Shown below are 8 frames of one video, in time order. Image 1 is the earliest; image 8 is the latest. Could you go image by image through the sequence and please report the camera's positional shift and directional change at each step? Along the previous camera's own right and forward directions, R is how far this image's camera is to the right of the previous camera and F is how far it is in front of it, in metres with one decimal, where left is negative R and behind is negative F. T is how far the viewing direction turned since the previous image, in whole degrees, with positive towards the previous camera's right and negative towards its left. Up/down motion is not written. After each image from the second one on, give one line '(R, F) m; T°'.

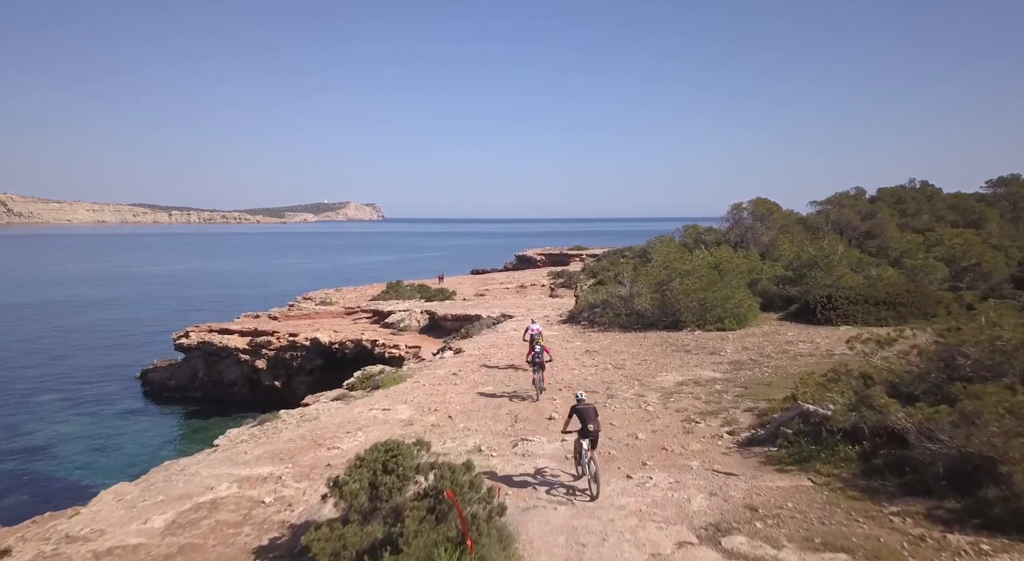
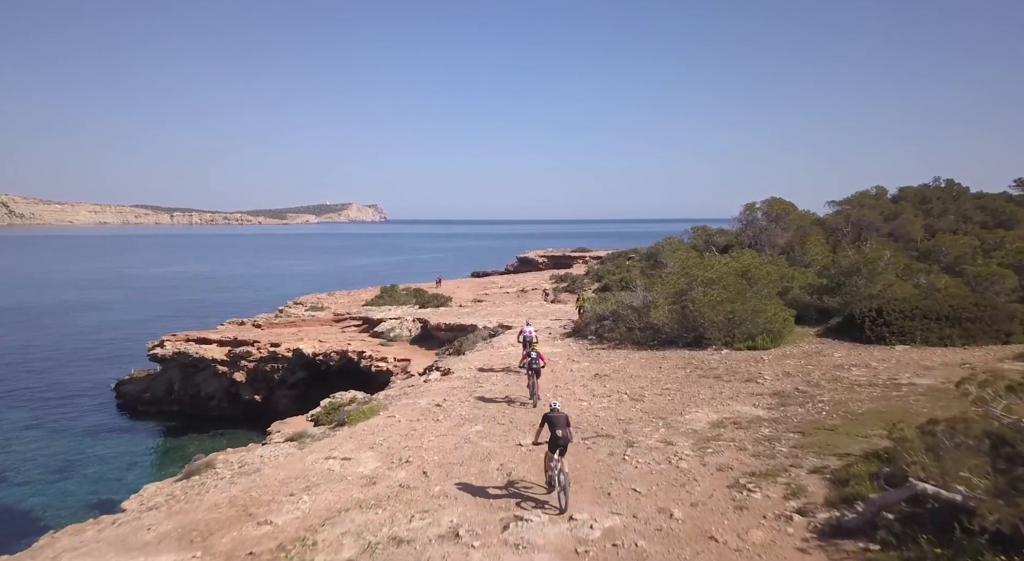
(+0.1, +2.5) m; 0°
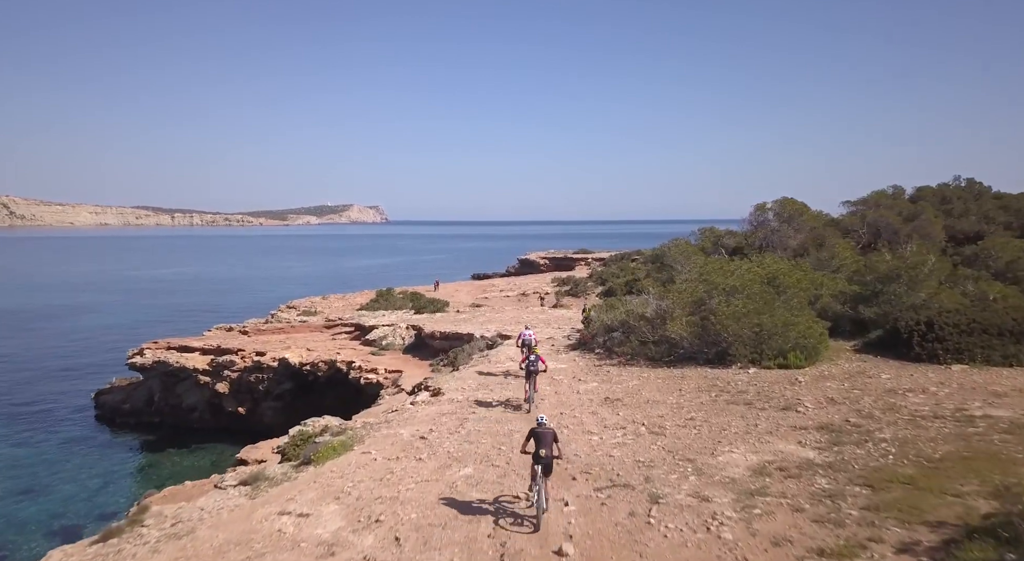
(+0.1, +1.8) m; 0°
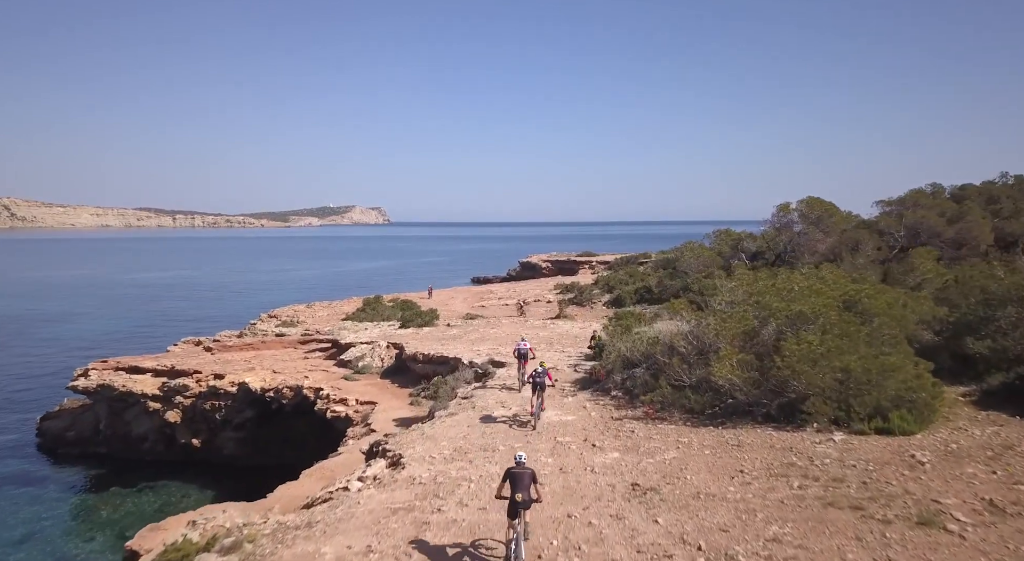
(+0.2, +3.9) m; 0°
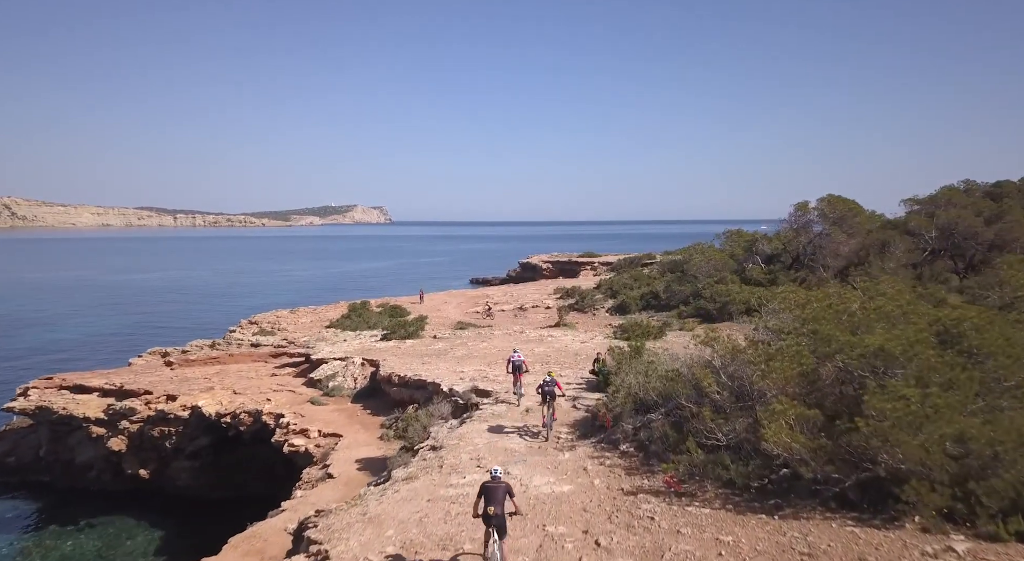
(+0.3, +3.0) m; 0°
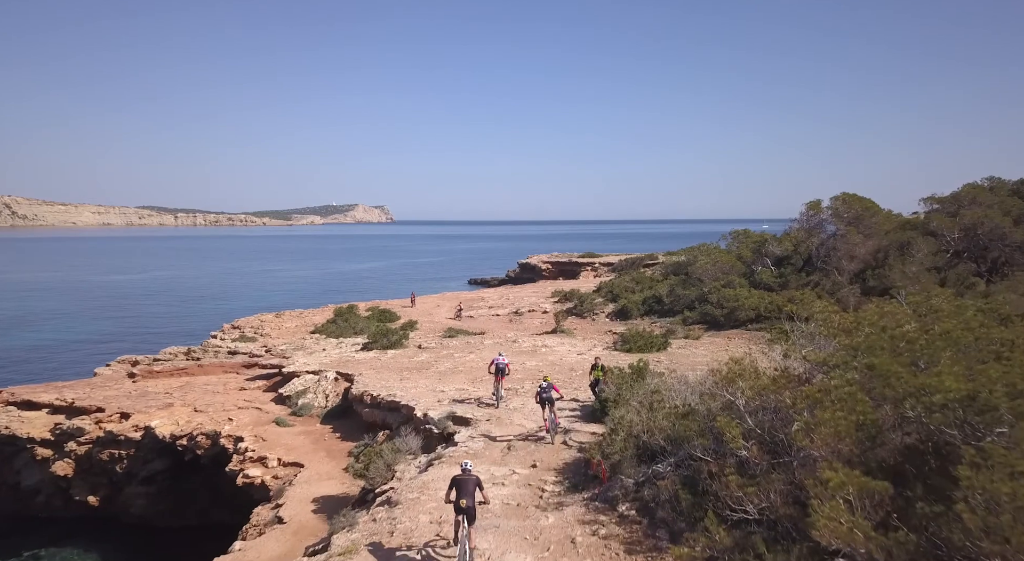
(+0.4, +2.1) m; 0°
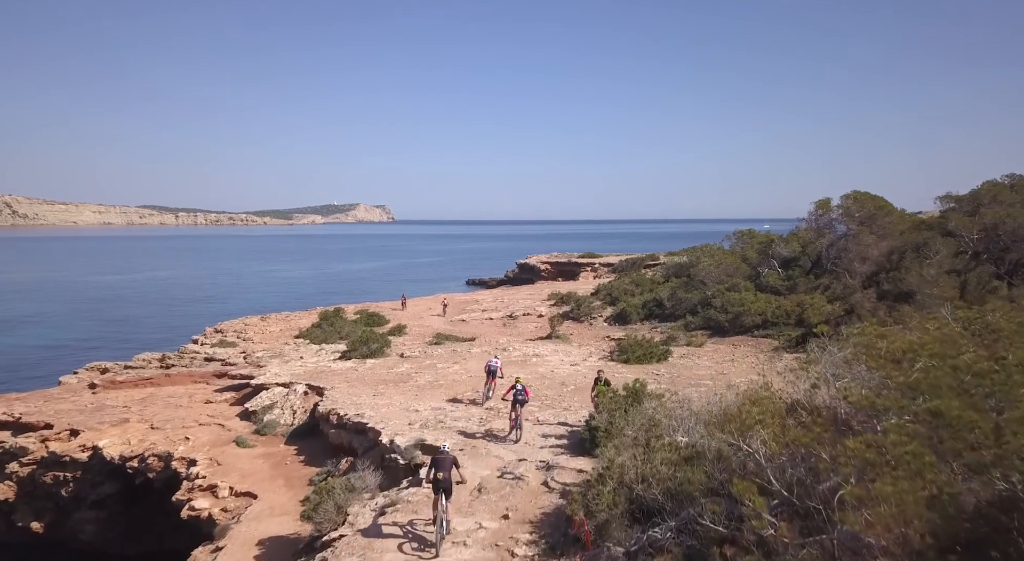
(+0.4, +1.8) m; 0°
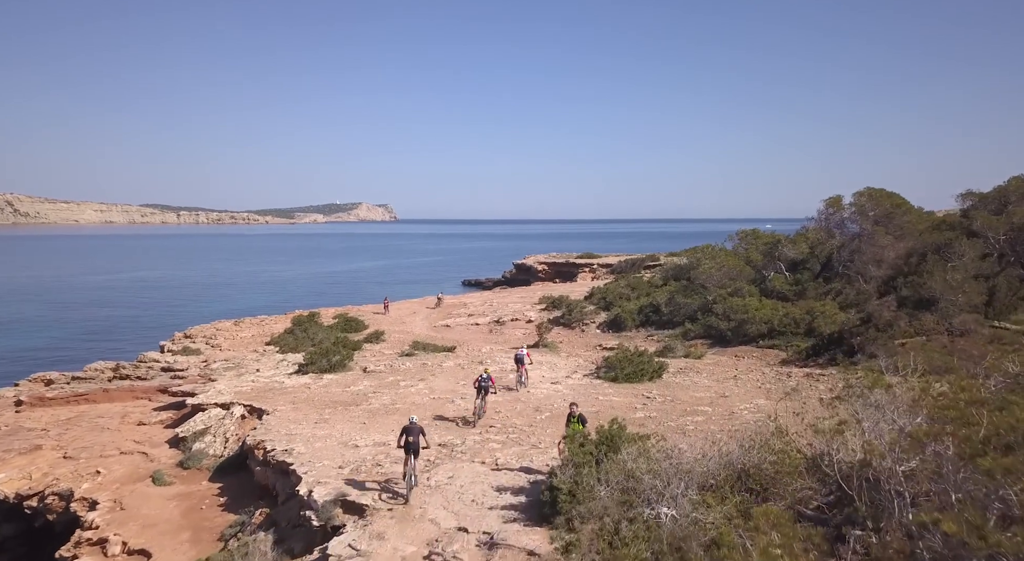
(+0.8, +2.5) m; 0°
